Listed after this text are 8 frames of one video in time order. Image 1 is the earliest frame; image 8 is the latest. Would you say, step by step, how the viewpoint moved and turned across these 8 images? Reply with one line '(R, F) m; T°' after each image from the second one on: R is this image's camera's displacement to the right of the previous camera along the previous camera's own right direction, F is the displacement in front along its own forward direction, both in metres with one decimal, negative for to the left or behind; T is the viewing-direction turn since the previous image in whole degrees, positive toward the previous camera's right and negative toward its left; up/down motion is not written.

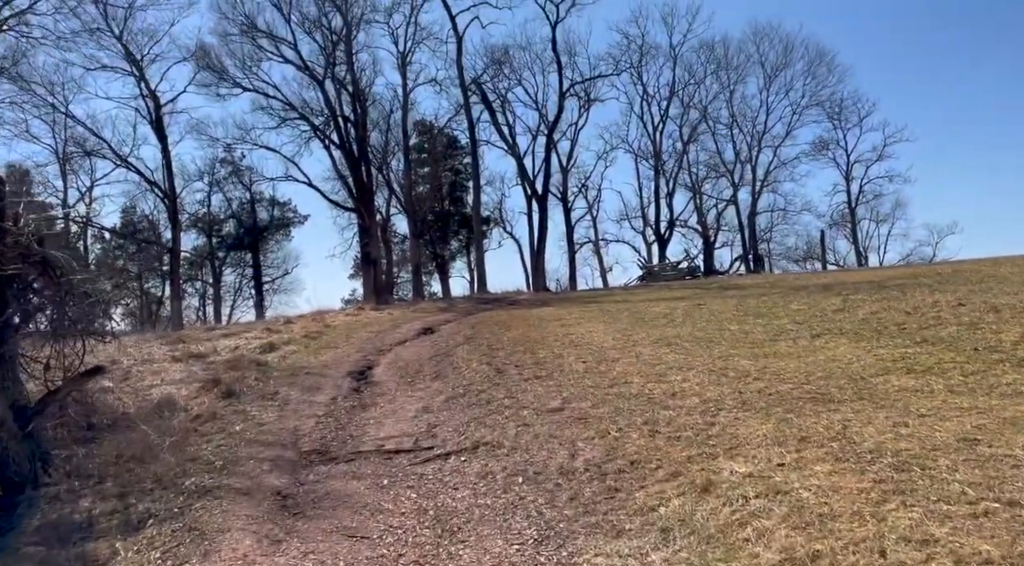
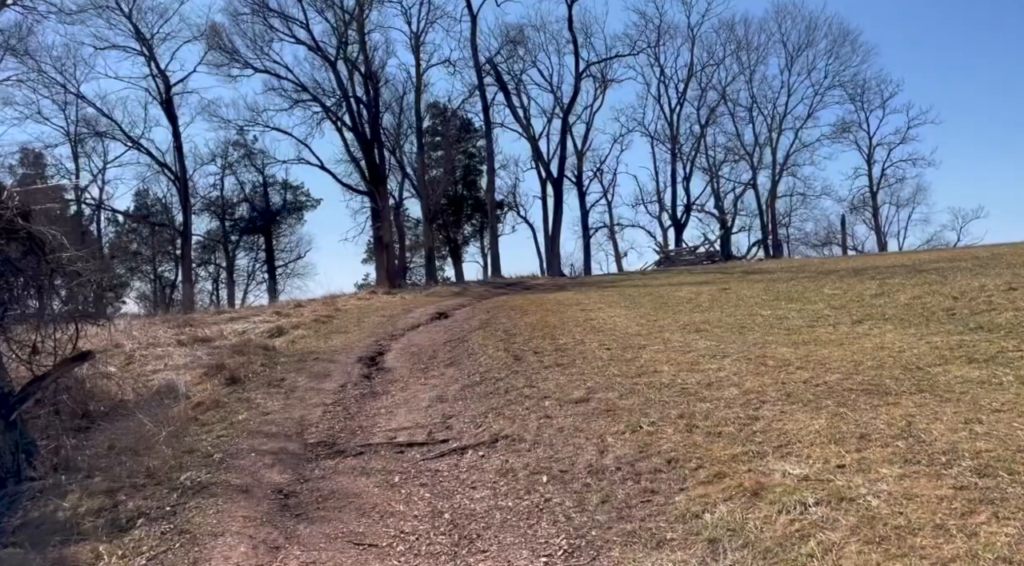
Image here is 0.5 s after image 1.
(-0.1, +0.7) m; -1°
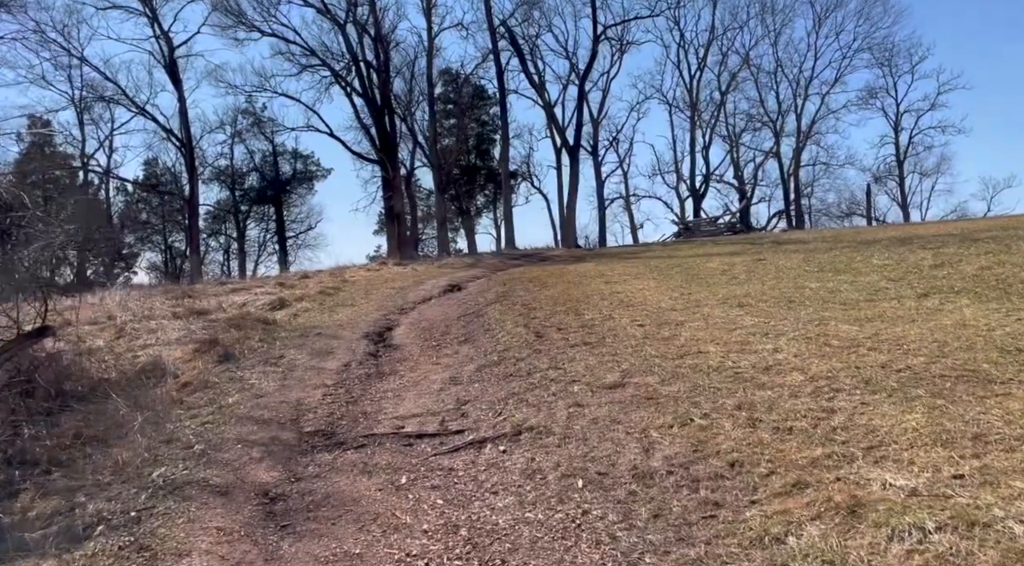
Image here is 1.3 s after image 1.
(-0.1, +1.1) m; -1°
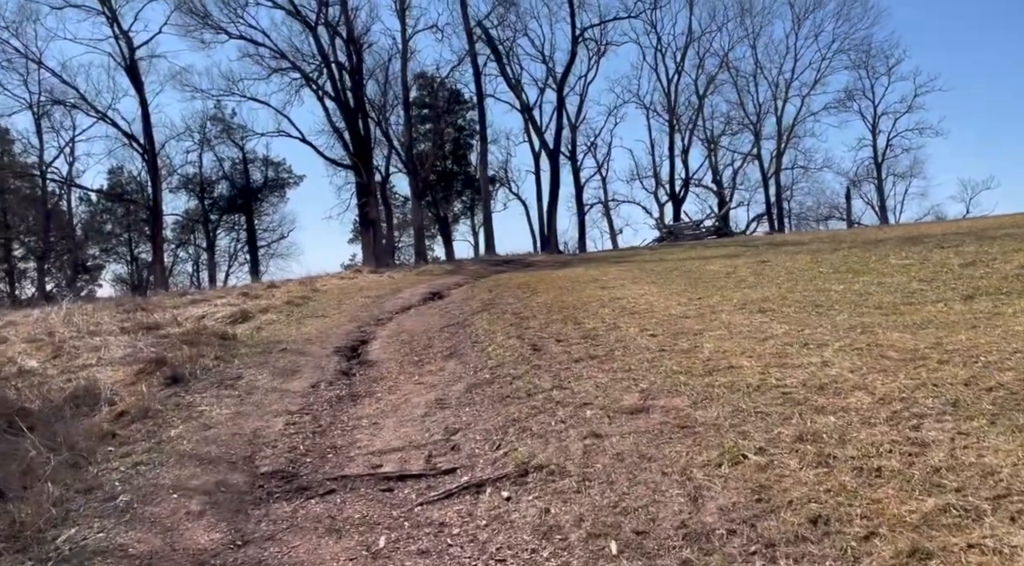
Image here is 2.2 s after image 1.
(-0.2, +1.2) m; +2°
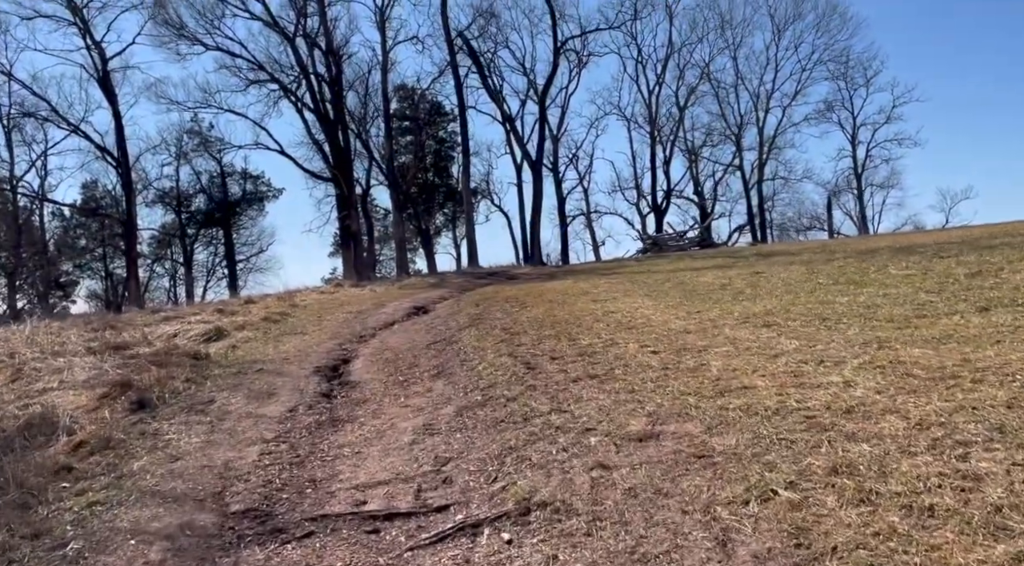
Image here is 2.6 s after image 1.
(-0.1, +0.5) m; +1°
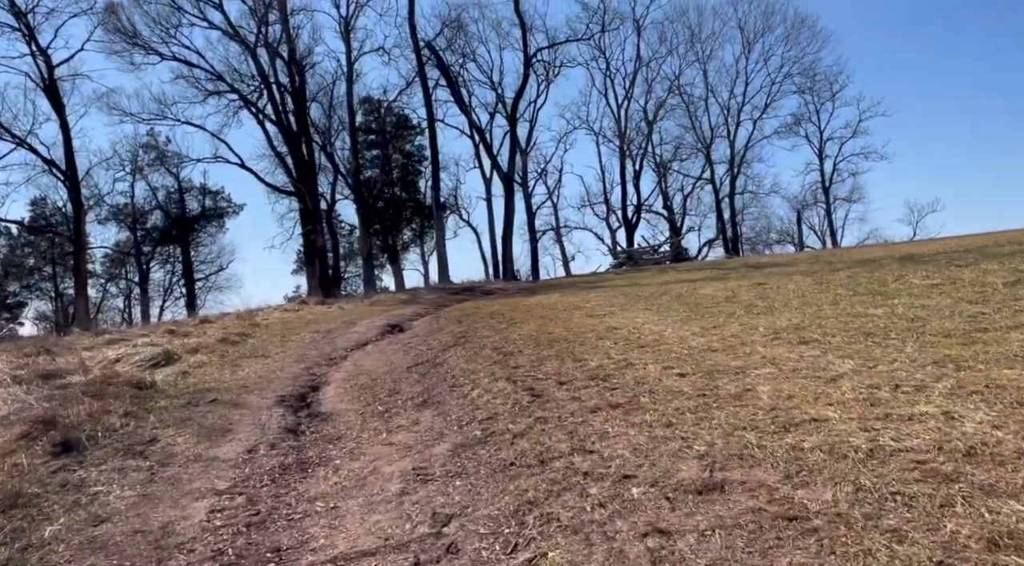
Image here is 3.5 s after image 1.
(-0.3, +1.2) m; +2°
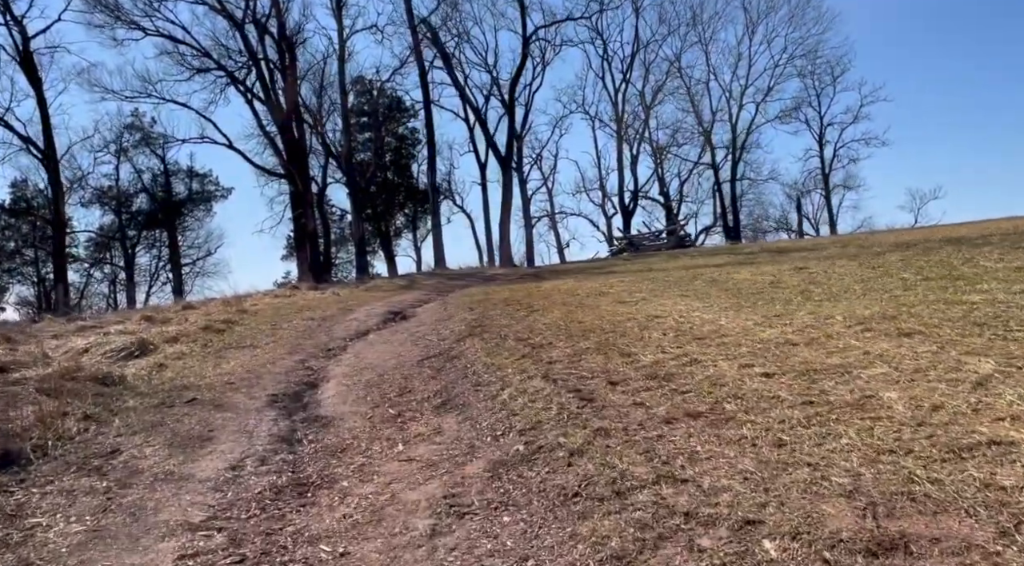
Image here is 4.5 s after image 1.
(-0.4, +1.3) m; +1°
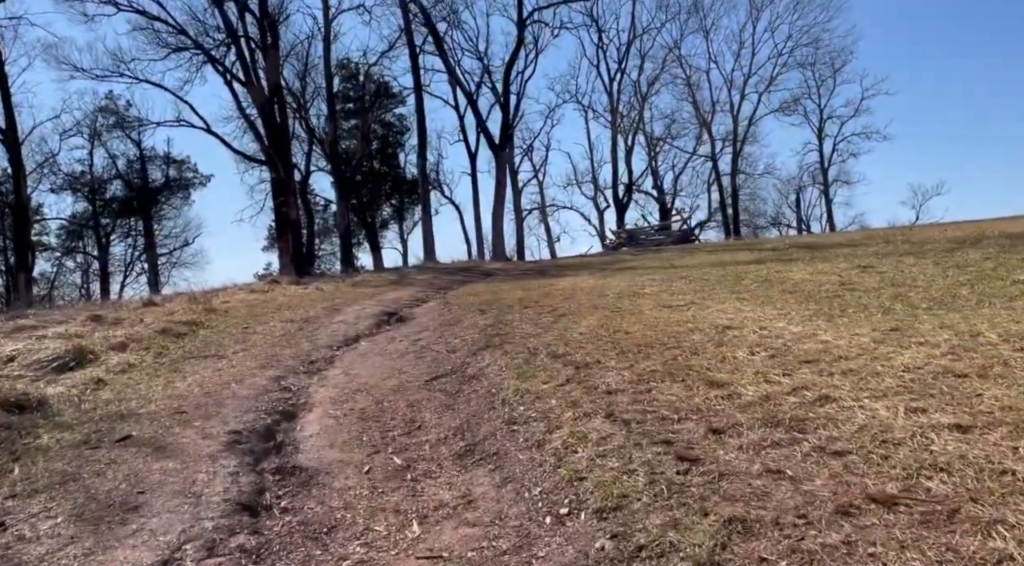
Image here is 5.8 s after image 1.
(-0.4, +1.8) m; +1°
